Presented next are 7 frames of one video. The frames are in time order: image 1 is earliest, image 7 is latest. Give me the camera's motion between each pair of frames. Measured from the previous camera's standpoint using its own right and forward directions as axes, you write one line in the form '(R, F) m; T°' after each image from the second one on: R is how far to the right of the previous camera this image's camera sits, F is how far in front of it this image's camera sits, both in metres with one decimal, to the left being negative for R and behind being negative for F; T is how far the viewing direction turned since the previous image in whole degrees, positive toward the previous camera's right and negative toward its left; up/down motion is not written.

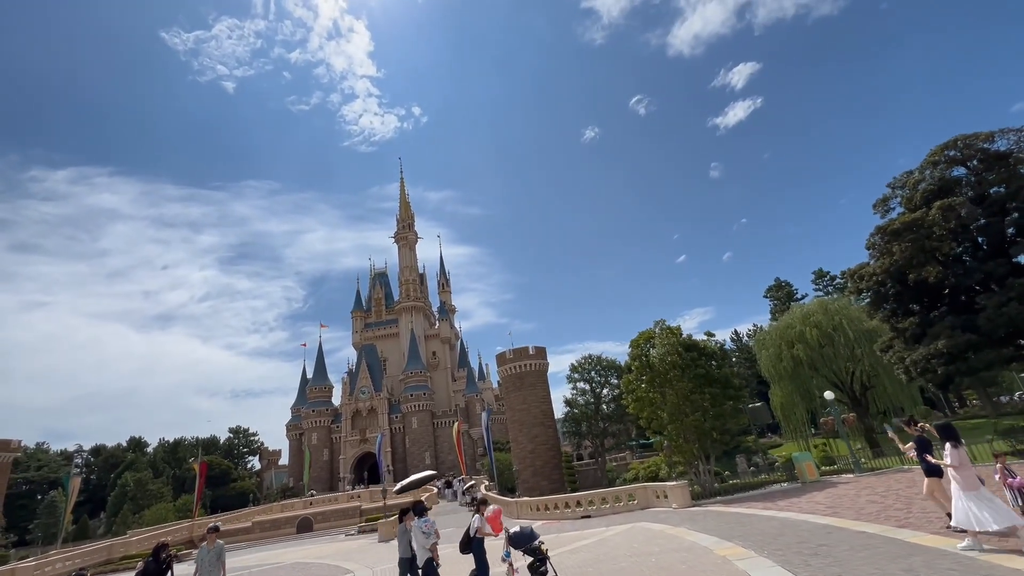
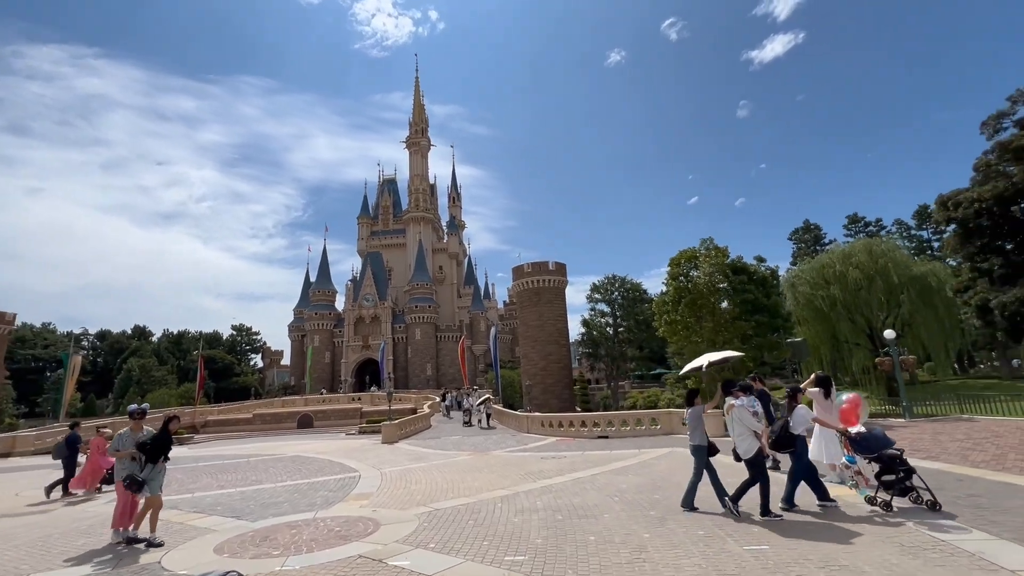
(-1.1, +2.3) m; 0°
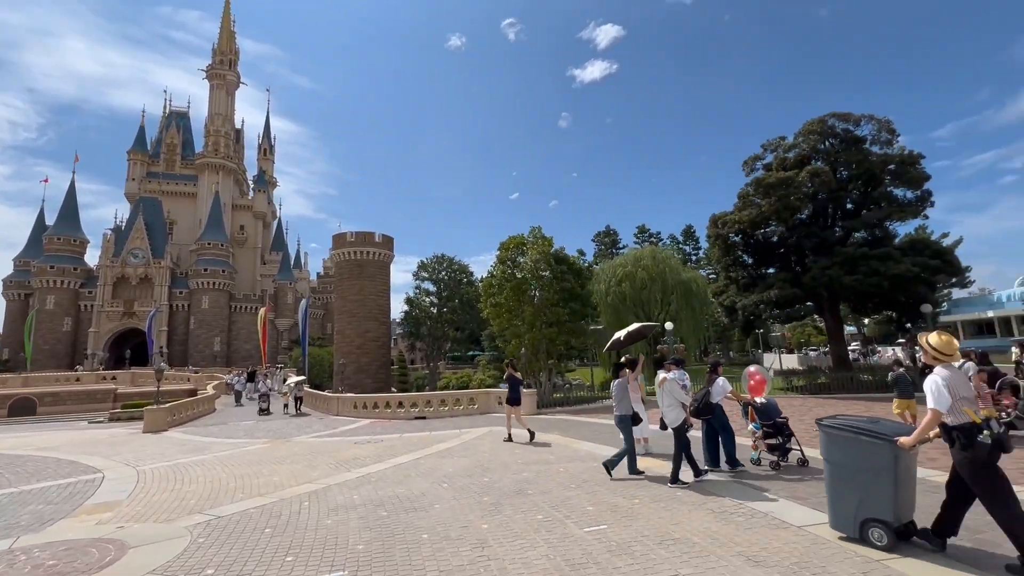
(-0.2, +0.9) m; +22°
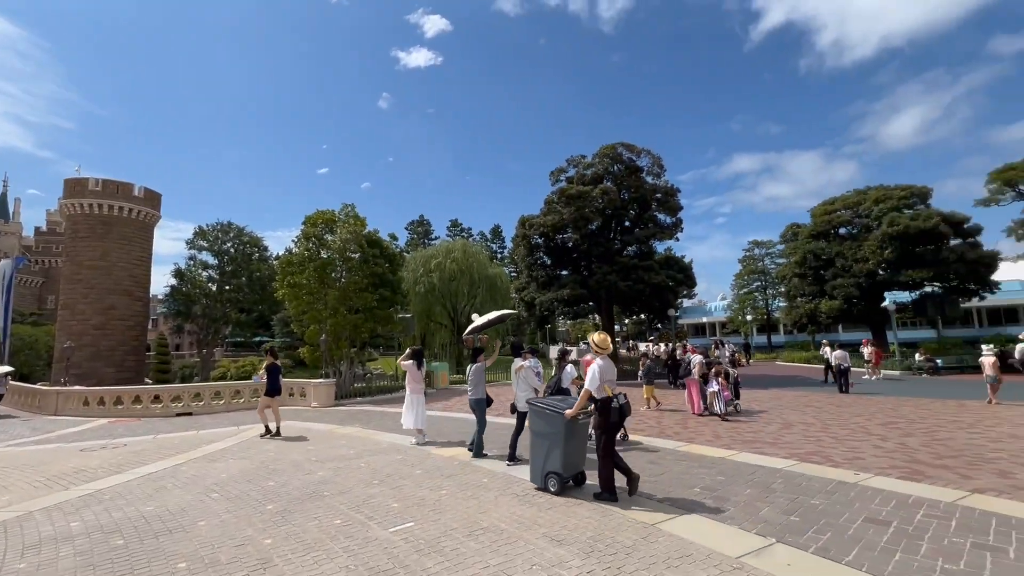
(-0.1, +0.4) m; +23°
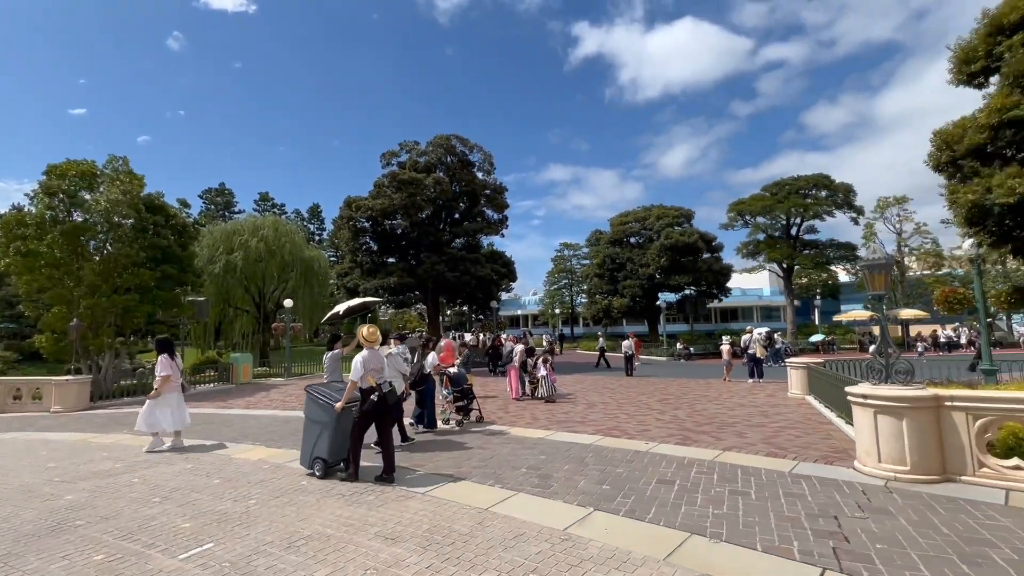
(-0.2, +0.2) m; +21°
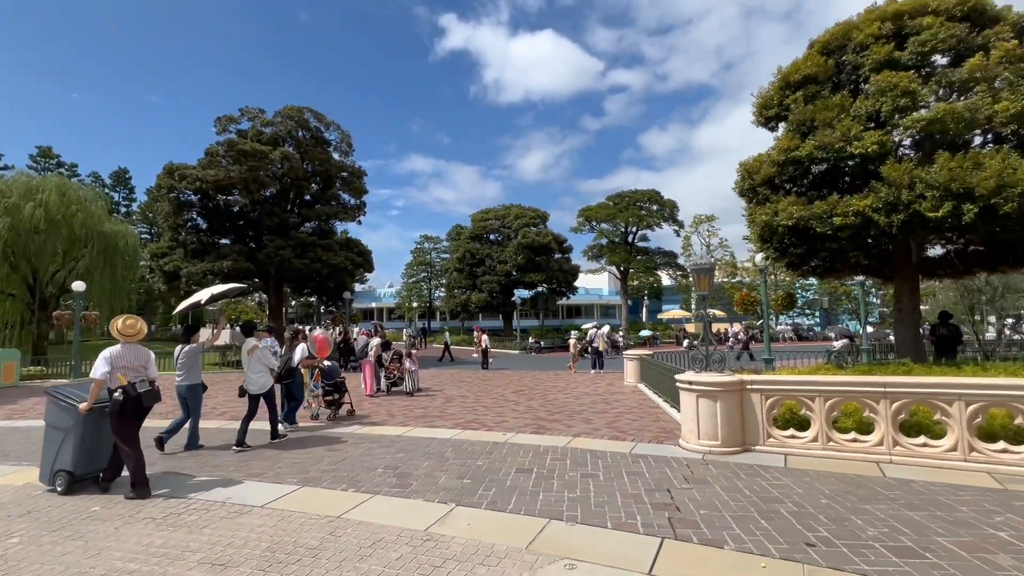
(-0.1, +0.2) m; +17°
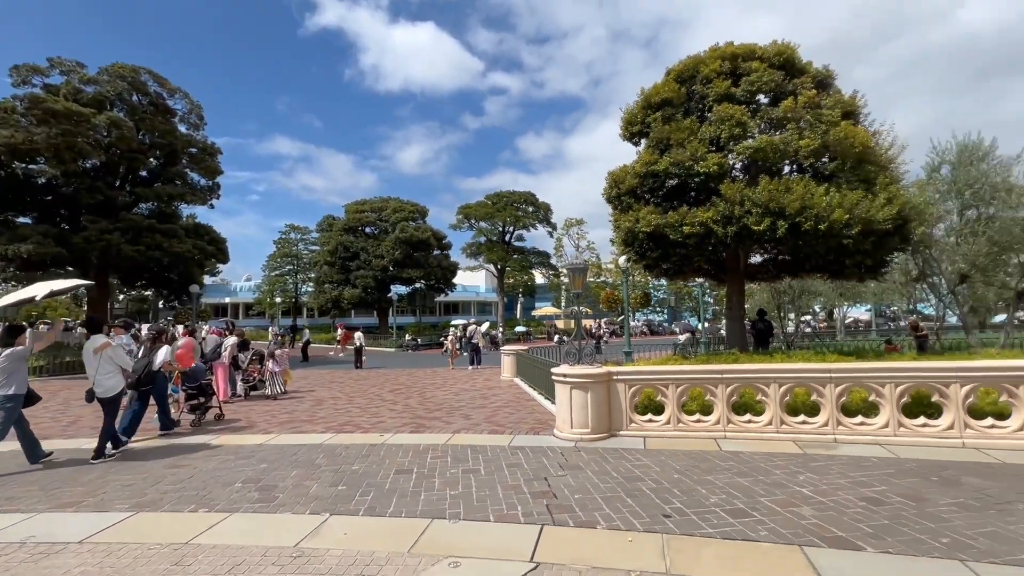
(-0.1, 0.0) m; +15°
